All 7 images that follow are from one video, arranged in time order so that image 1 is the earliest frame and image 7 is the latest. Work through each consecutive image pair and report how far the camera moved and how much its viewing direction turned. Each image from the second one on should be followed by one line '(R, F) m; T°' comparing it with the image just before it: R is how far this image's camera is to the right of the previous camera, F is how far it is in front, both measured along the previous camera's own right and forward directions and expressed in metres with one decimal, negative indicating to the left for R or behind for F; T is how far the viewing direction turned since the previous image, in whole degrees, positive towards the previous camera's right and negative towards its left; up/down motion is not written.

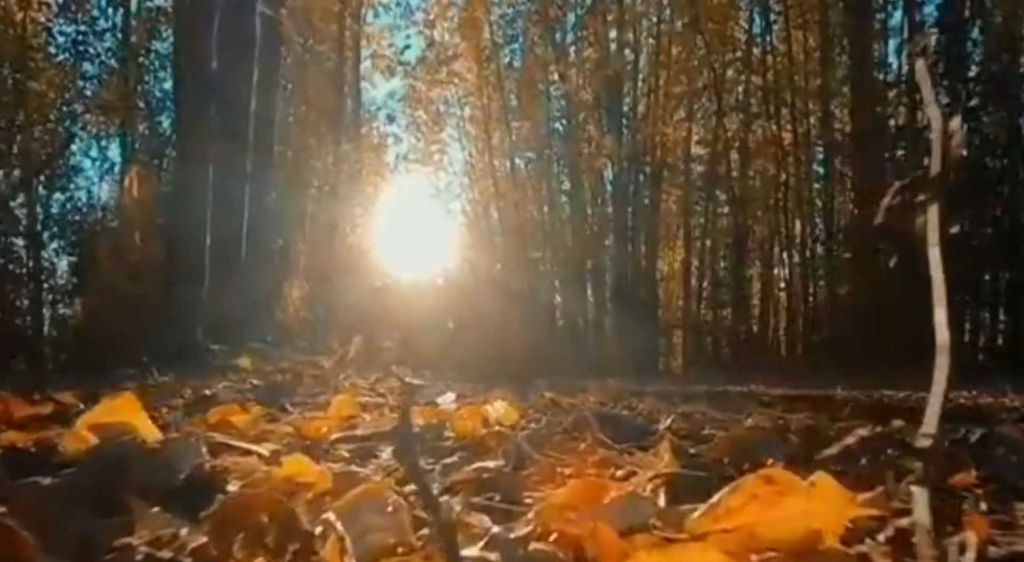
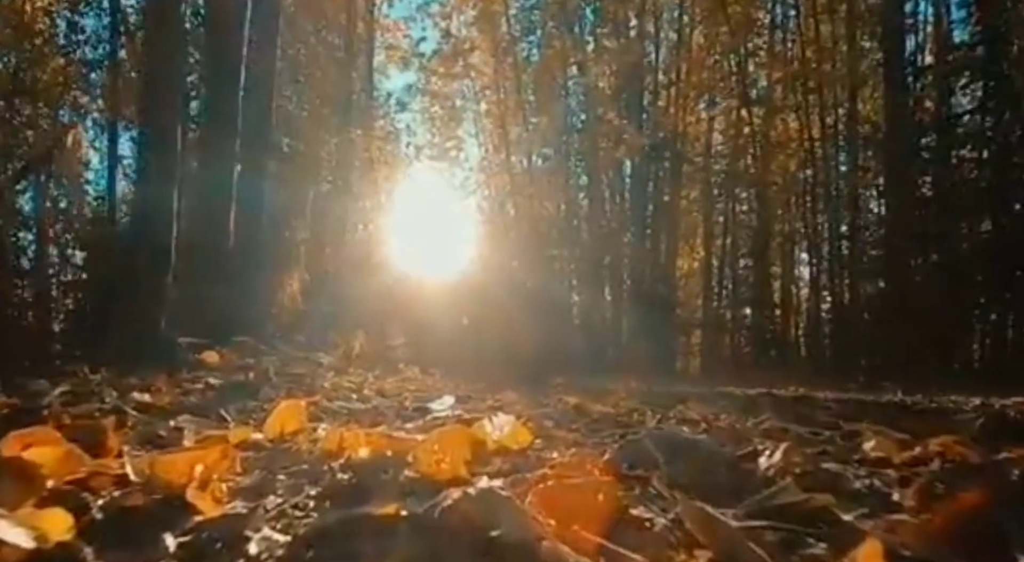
(0.0, +0.5) m; -1°
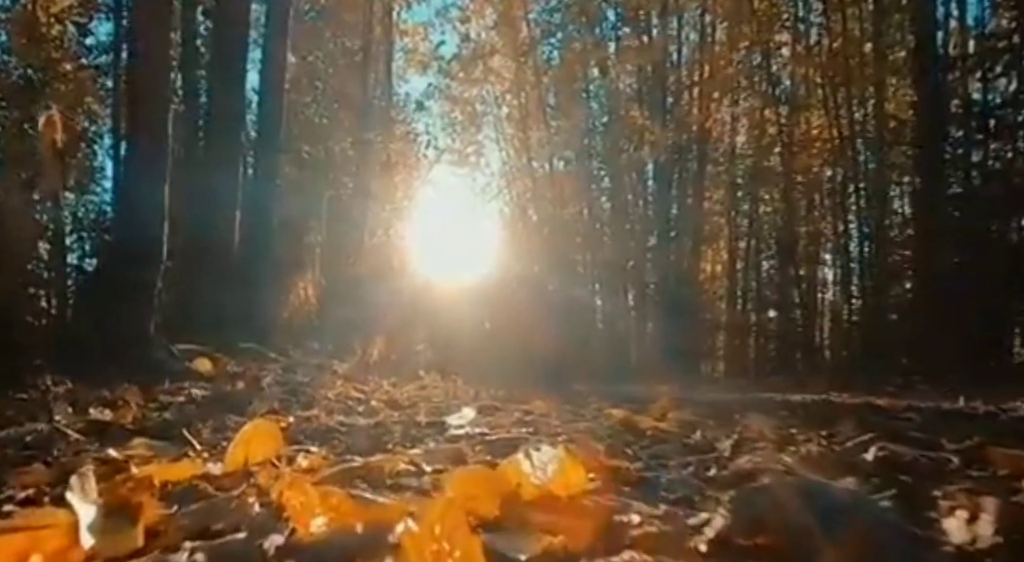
(0.0, +0.3) m; -1°
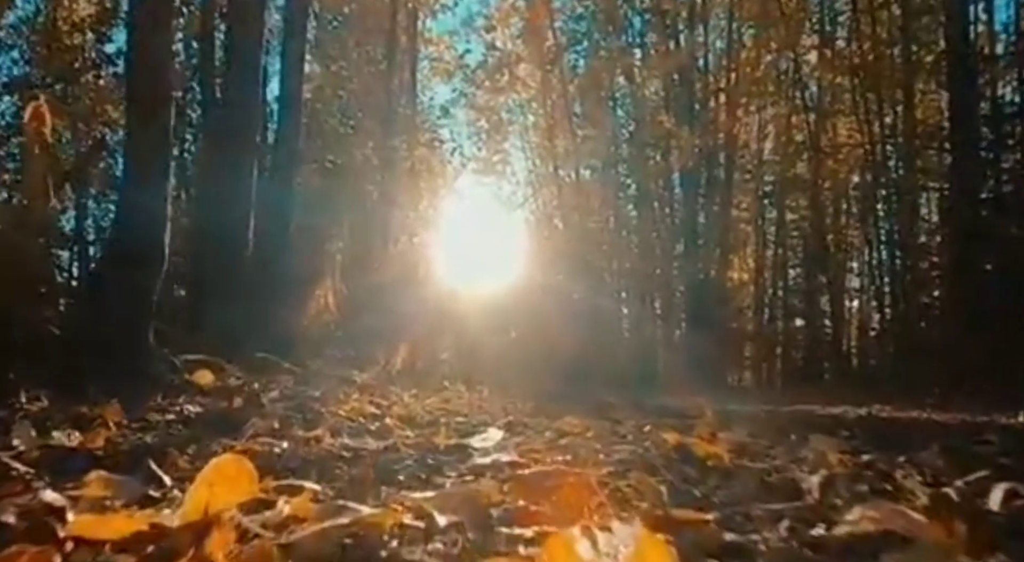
(0.0, +0.2) m; -2°
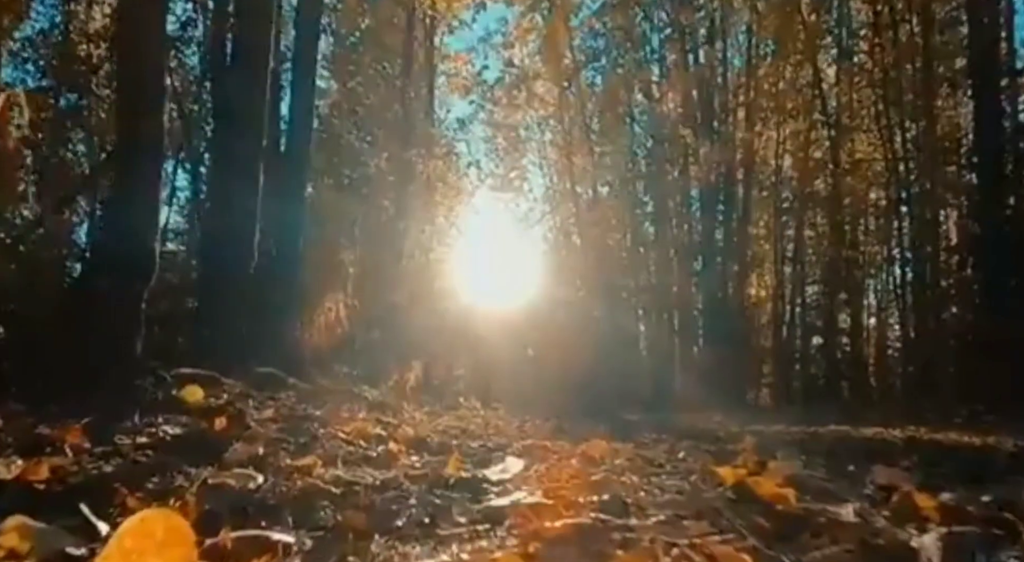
(0.0, +0.2) m; -1°
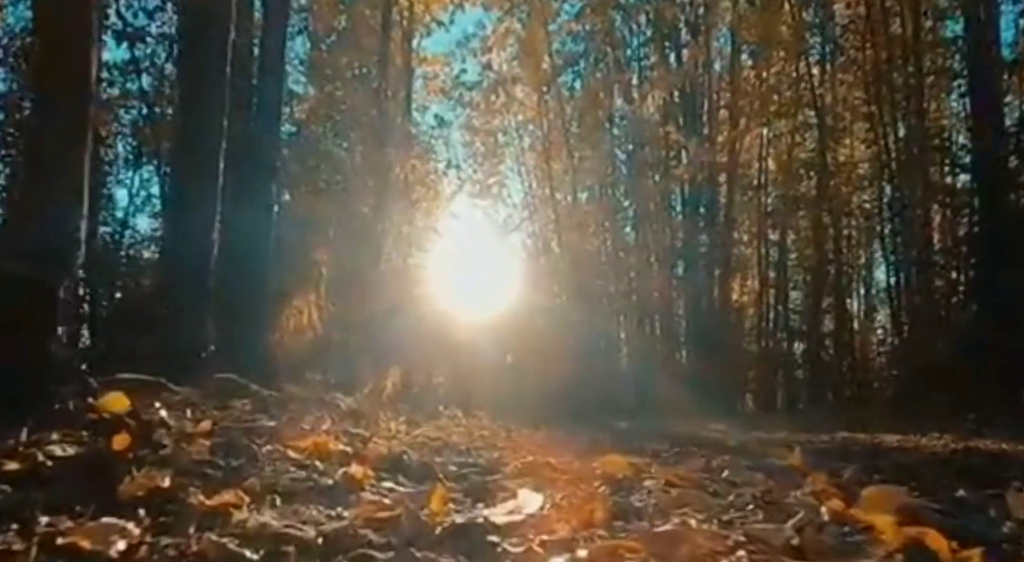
(0.0, +0.4) m; +1°
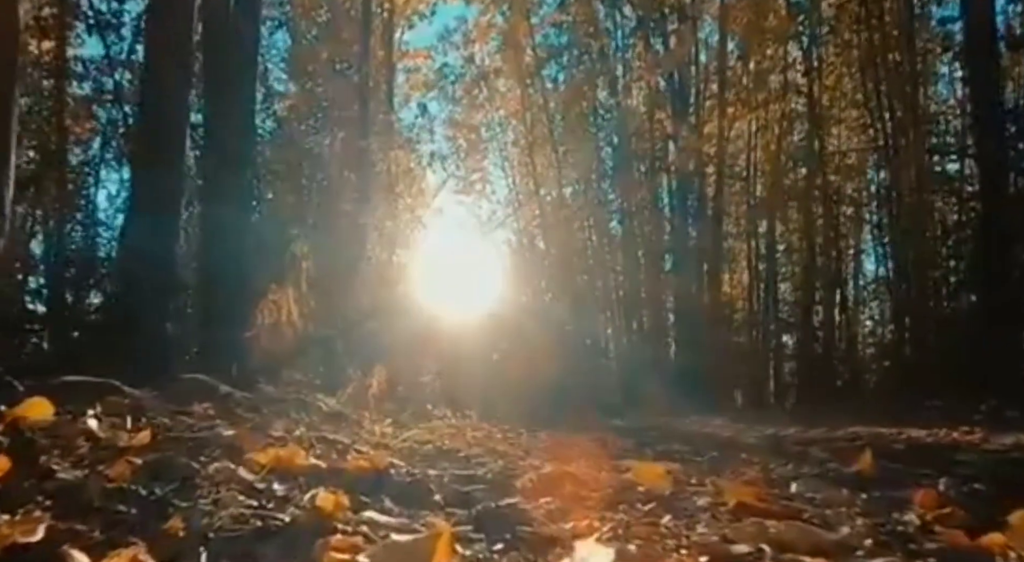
(0.0, +0.3) m; +1°
